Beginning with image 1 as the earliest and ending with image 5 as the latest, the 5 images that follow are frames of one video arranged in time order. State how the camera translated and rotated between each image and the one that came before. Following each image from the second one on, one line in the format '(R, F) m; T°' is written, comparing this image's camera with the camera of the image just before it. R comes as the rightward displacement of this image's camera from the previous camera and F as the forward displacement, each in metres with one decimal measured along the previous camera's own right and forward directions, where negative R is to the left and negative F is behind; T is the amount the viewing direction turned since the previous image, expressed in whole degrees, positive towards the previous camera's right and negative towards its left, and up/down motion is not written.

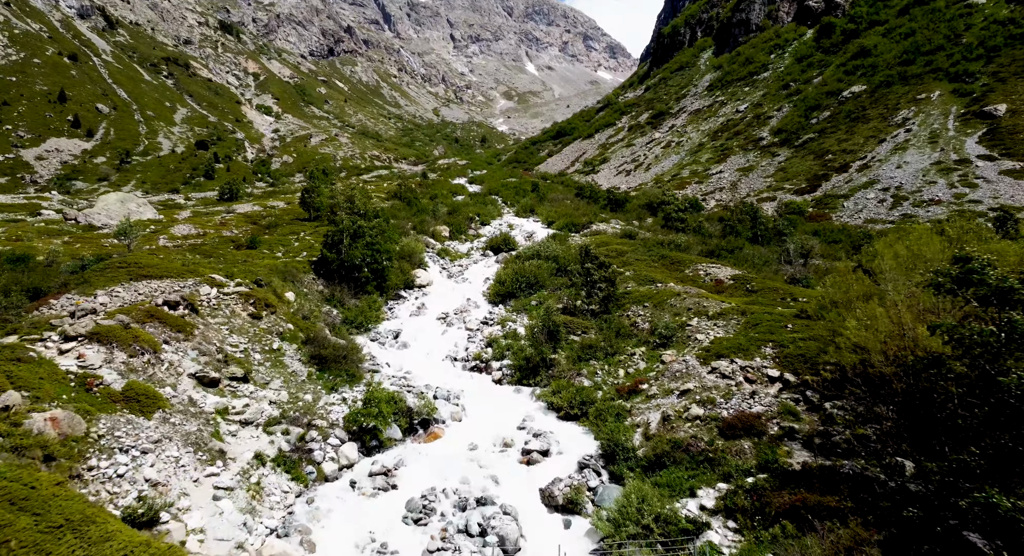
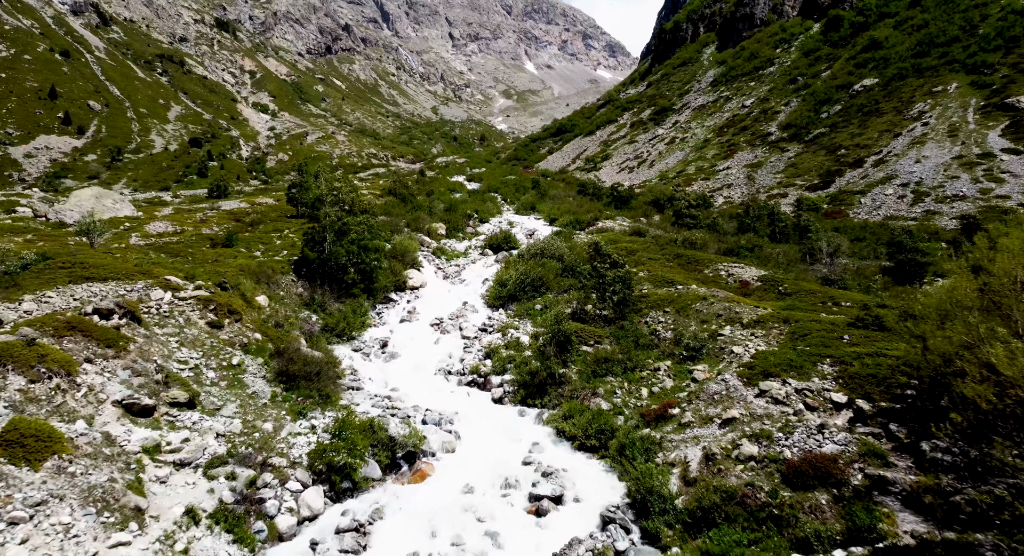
(-0.1, +2.8) m; 0°
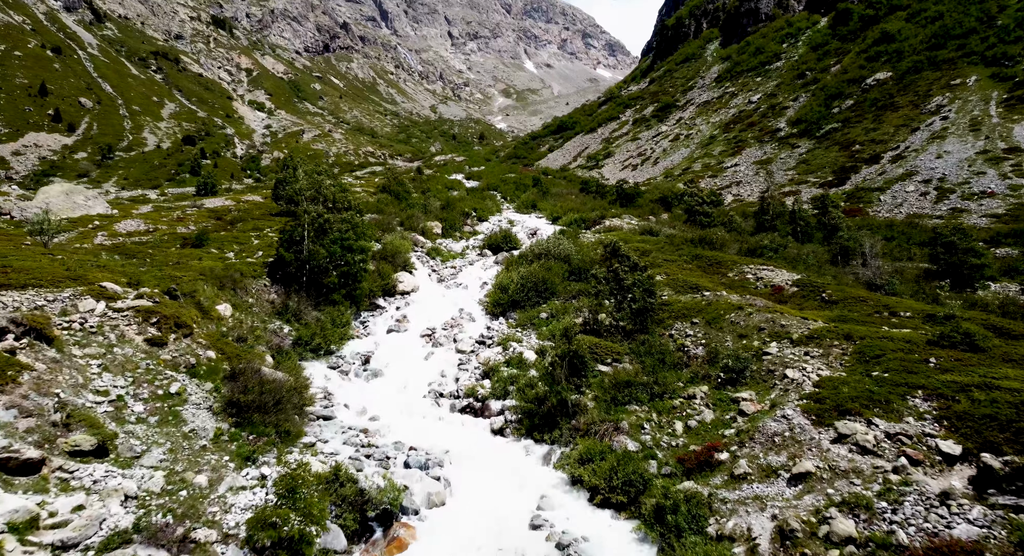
(-0.1, +2.9) m; 0°
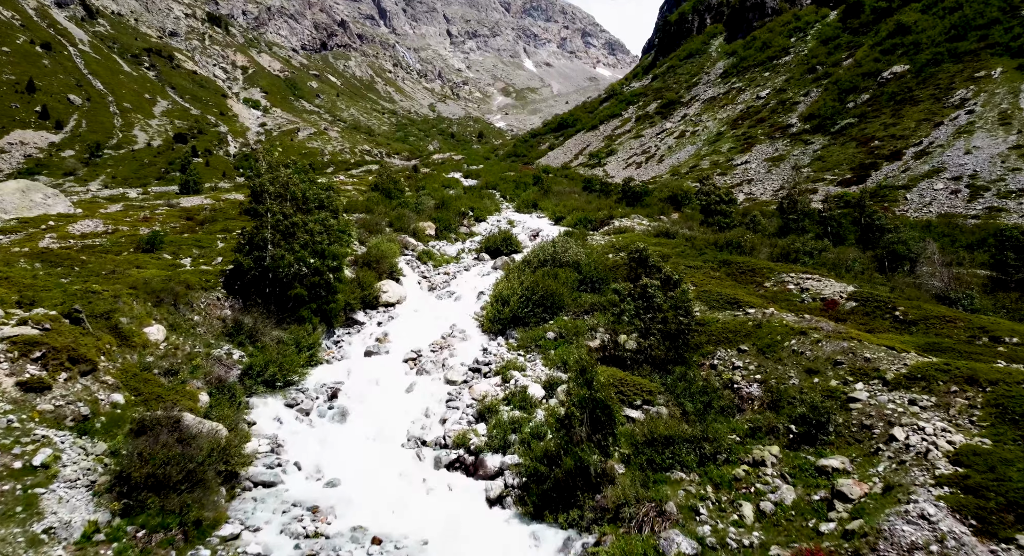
(-0.1, +3.6) m; 0°
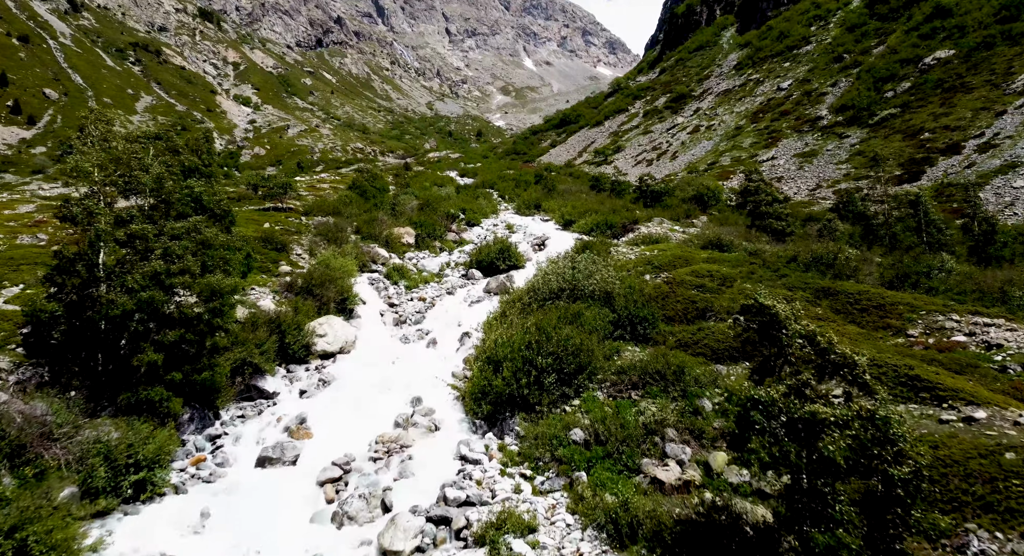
(0.0, +7.9) m; 0°
